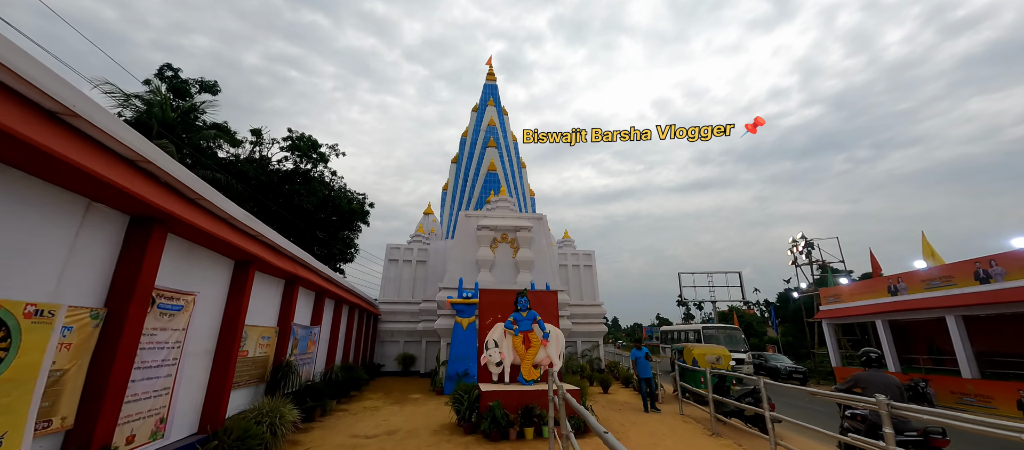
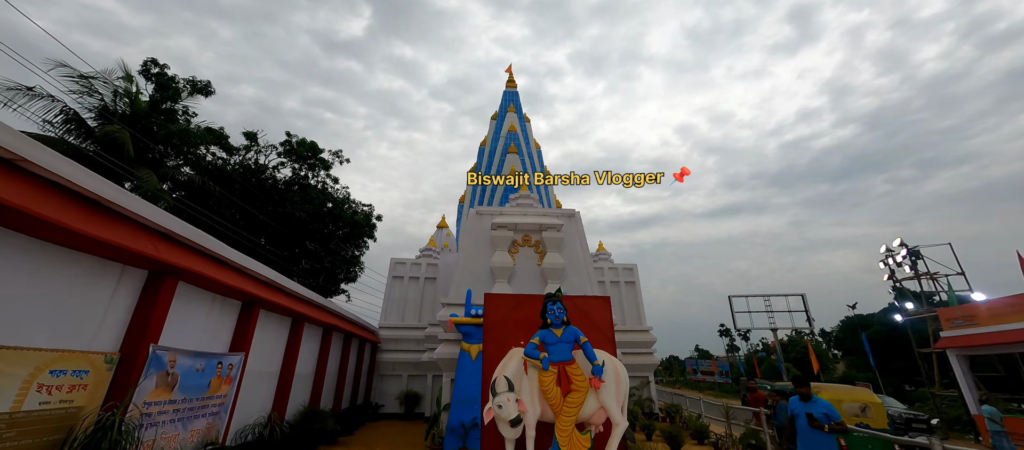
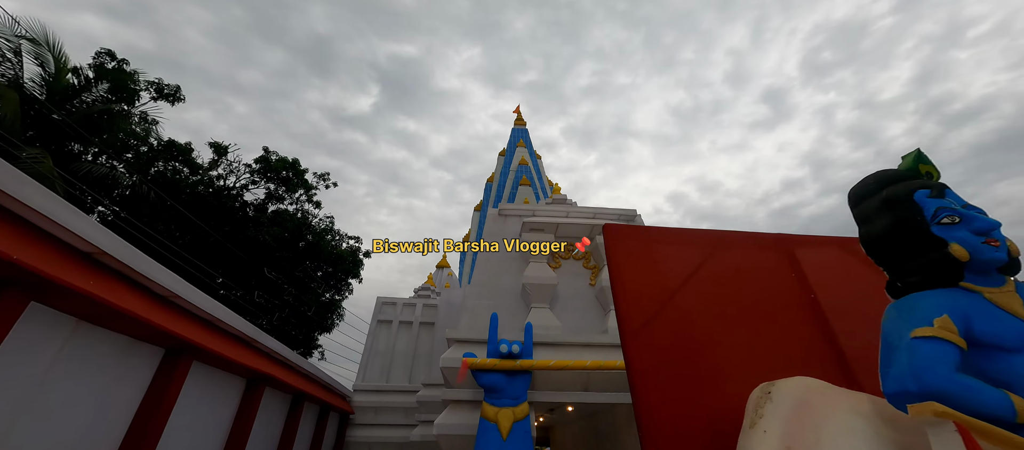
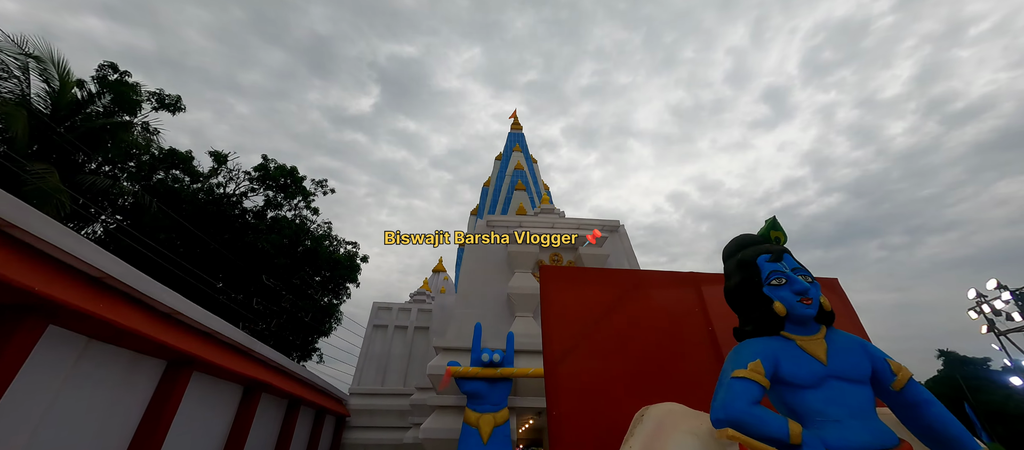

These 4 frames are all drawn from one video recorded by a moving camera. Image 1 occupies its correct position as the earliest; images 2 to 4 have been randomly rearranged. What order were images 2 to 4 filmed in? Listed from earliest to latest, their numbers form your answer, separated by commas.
2, 4, 3
